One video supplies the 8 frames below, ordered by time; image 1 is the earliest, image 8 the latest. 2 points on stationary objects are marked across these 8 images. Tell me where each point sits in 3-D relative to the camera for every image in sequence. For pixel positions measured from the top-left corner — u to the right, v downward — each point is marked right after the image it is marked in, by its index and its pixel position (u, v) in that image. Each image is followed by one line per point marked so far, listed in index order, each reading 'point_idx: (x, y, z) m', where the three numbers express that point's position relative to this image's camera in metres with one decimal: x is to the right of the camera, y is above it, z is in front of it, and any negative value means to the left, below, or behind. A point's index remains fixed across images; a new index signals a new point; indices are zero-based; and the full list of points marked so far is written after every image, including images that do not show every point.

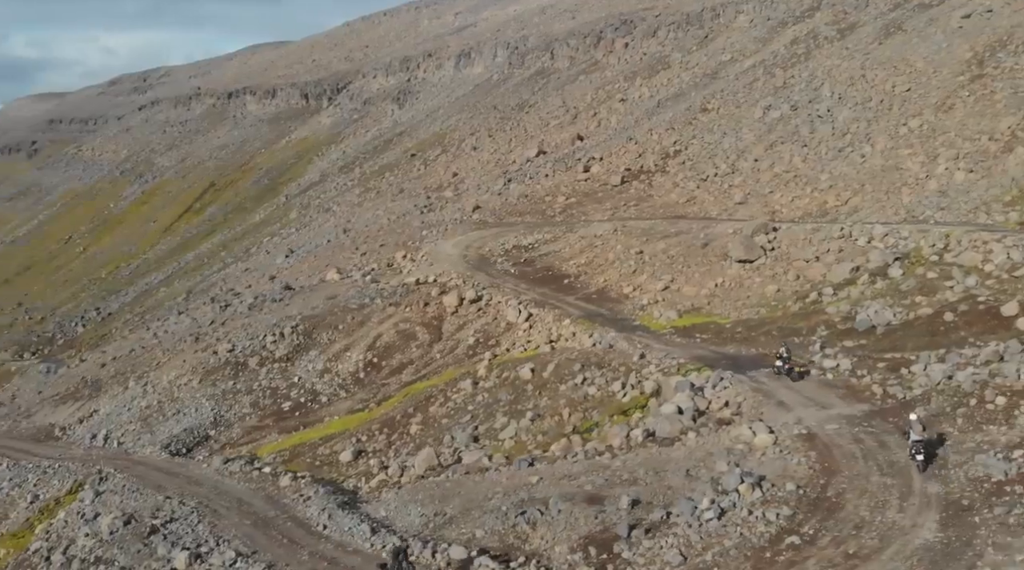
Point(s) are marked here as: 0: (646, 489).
0: (+2.5, -4.0, +19.5) m
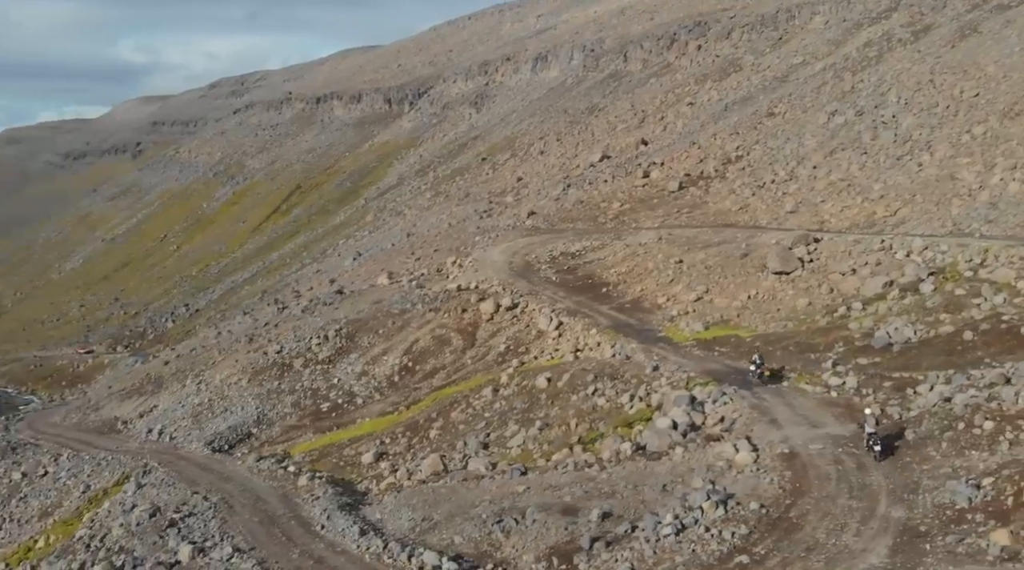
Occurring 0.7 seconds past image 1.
0: (+2.1, -4.3, +20.1) m
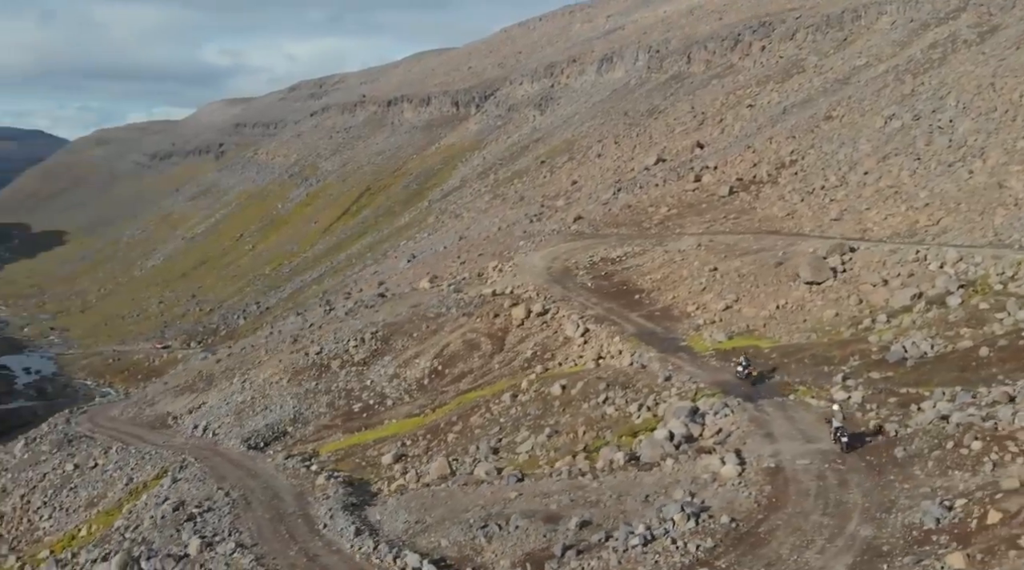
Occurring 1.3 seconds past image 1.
0: (+1.8, -4.6, +20.5) m
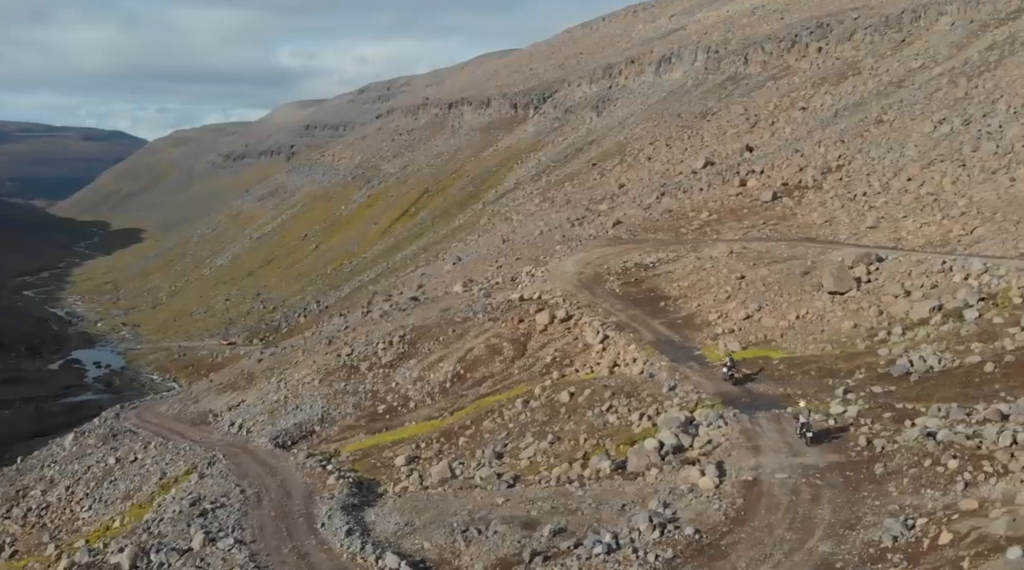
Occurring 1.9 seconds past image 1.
0: (+1.3, -4.9, +21.0) m
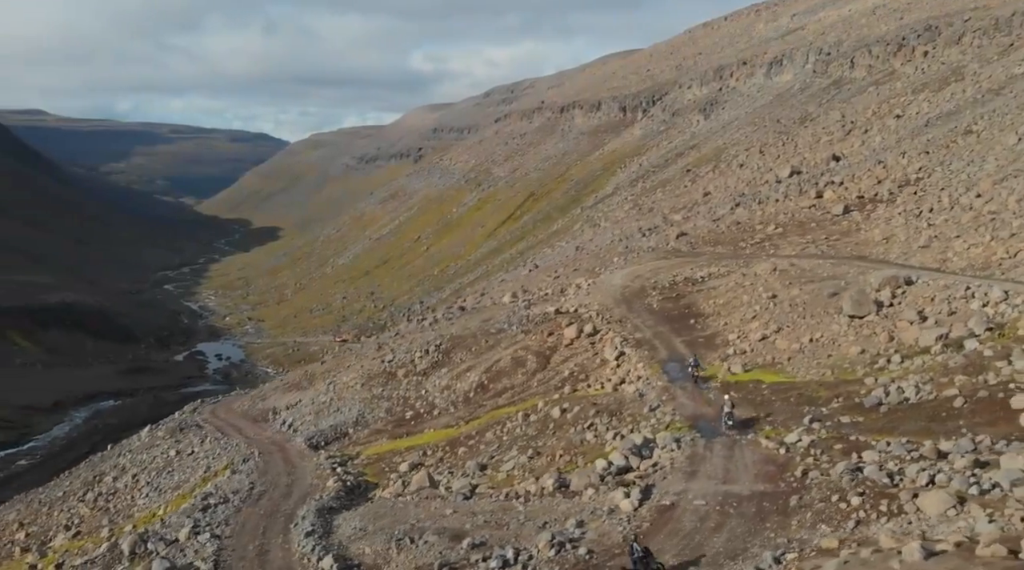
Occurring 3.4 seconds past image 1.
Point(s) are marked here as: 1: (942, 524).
0: (-0.3, -5.6, +22.4) m
1: (+8.1, -4.6, +19.1) m
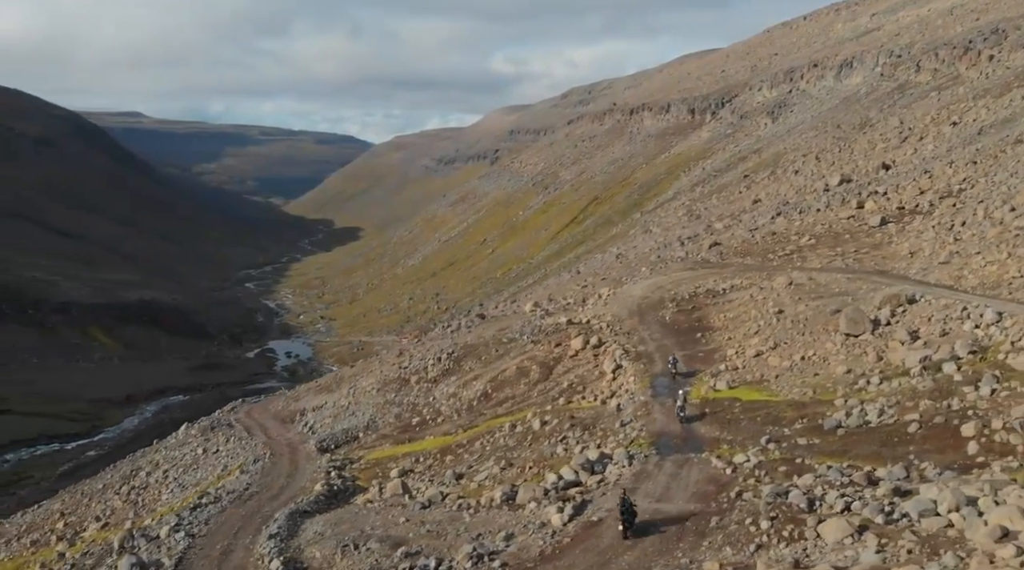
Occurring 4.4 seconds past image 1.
0: (-1.8, -6.1, +23.5) m
1: (+6.2, -5.2, +19.4) m
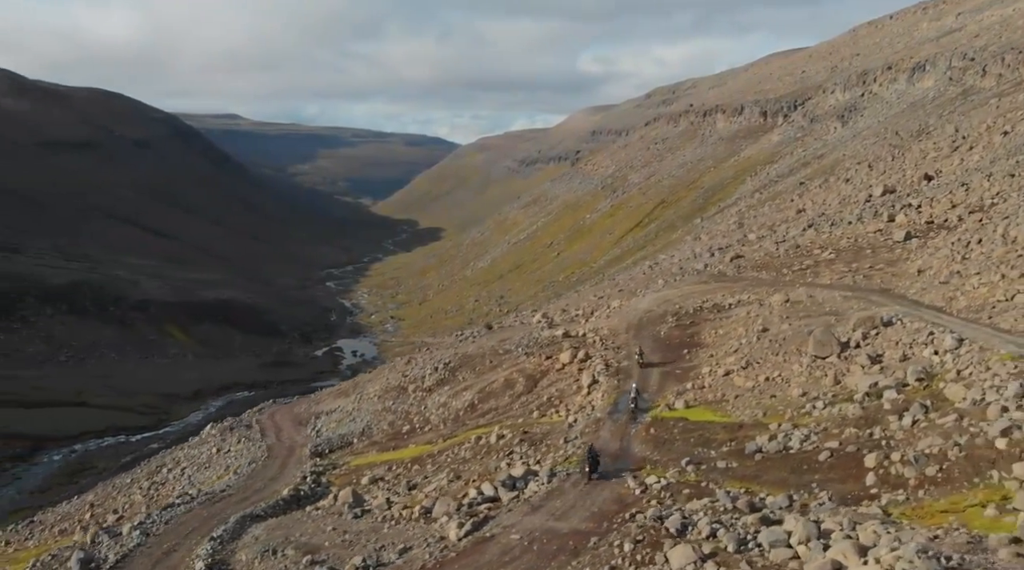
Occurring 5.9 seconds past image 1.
0: (-4.2, -6.7, +25.1) m
1: (+3.3, -5.9, +20.2) m
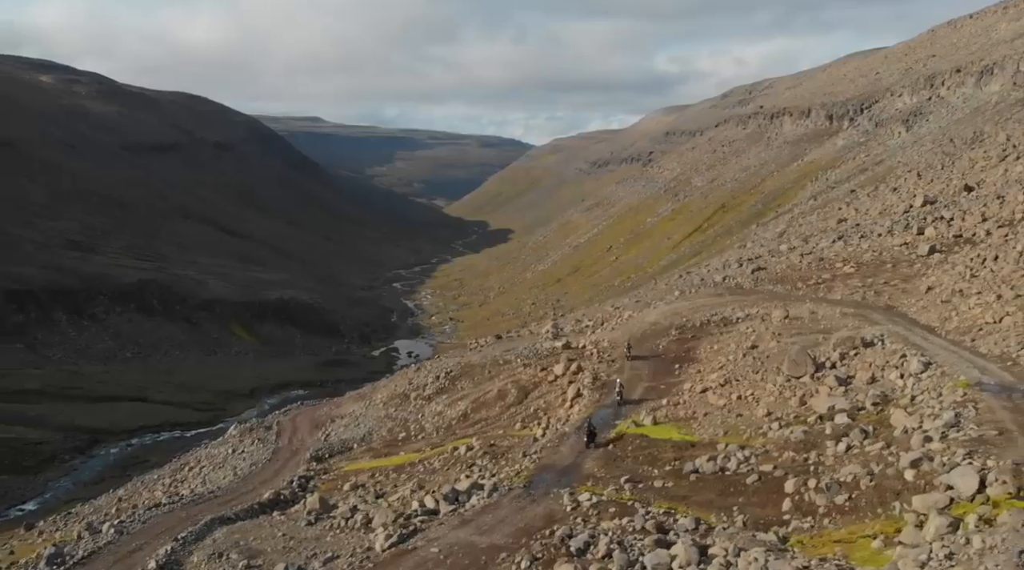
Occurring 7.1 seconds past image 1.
0: (-6.1, -7.2, +26.5) m
1: (+1.0, -6.5, +20.9) m
